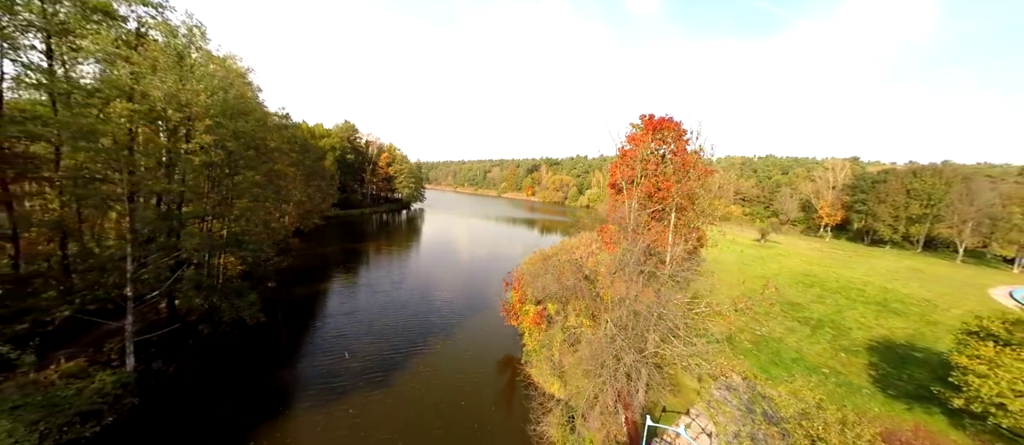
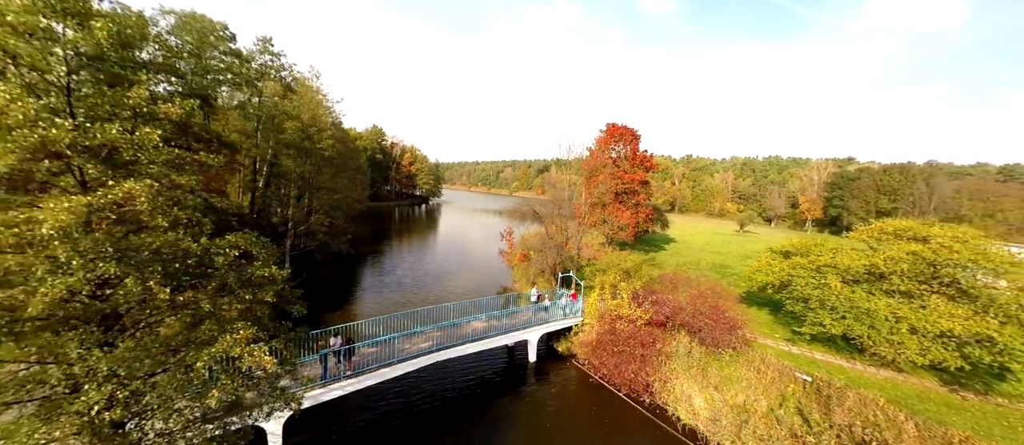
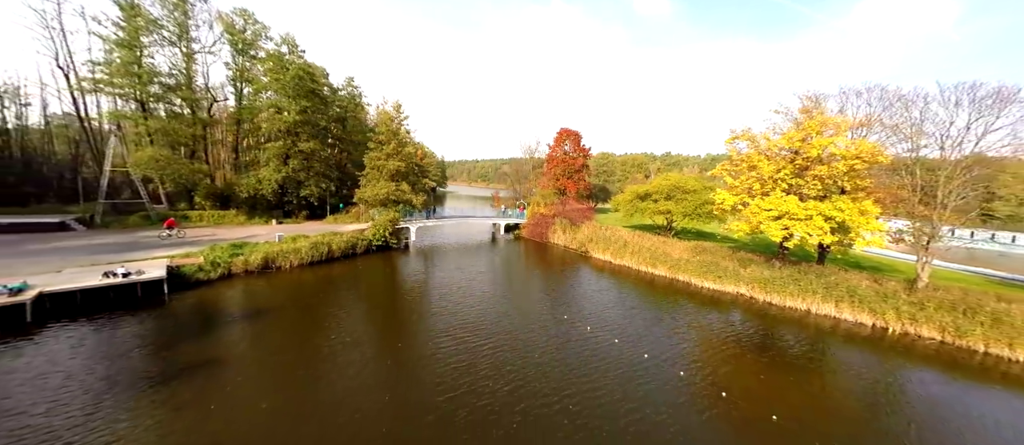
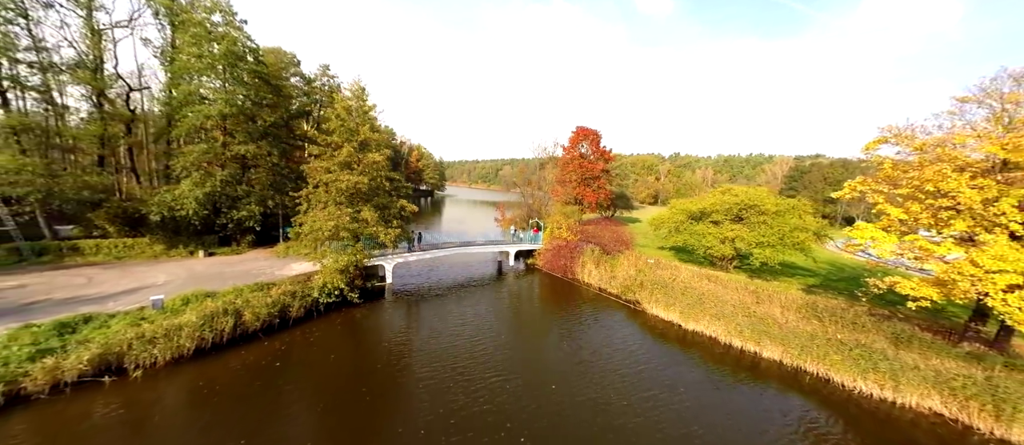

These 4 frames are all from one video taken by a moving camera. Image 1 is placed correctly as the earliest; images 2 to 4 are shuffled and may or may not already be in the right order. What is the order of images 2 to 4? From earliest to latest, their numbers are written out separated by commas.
2, 4, 3
